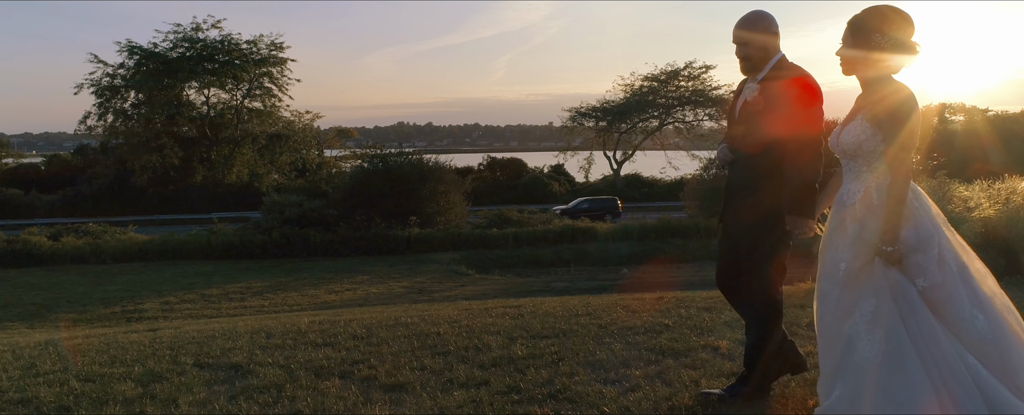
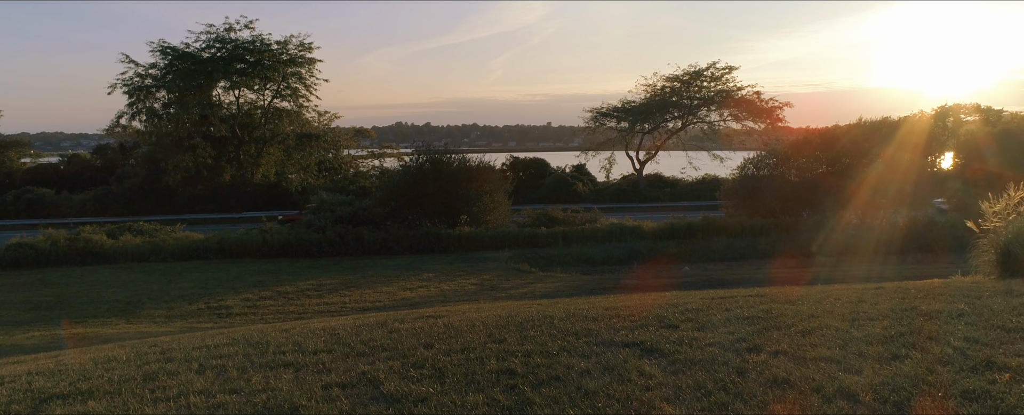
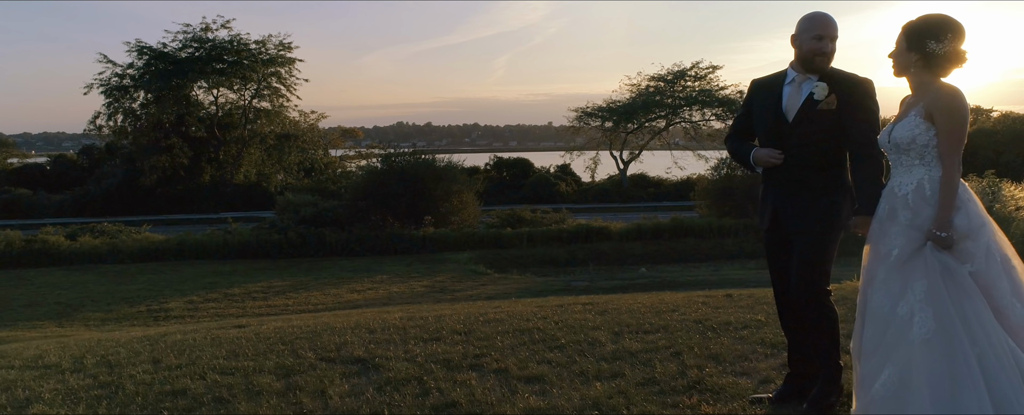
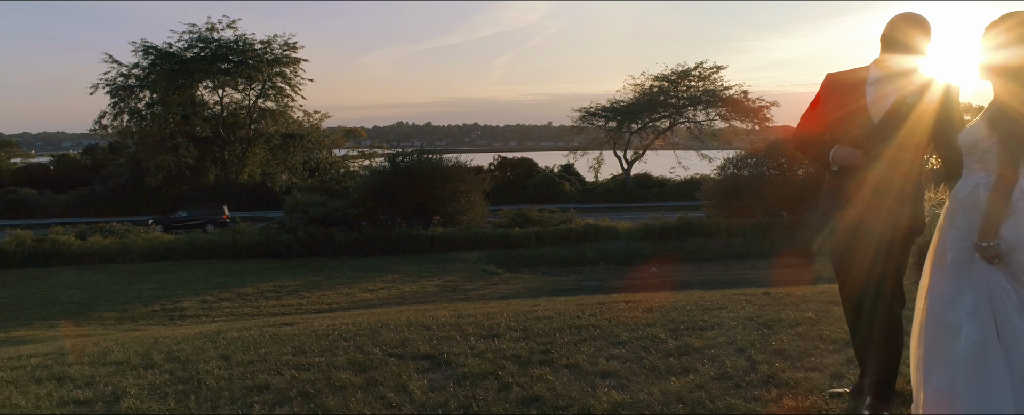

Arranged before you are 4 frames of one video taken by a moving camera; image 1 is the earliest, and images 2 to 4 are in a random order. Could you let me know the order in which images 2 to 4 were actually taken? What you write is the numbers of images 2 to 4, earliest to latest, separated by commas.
3, 4, 2
